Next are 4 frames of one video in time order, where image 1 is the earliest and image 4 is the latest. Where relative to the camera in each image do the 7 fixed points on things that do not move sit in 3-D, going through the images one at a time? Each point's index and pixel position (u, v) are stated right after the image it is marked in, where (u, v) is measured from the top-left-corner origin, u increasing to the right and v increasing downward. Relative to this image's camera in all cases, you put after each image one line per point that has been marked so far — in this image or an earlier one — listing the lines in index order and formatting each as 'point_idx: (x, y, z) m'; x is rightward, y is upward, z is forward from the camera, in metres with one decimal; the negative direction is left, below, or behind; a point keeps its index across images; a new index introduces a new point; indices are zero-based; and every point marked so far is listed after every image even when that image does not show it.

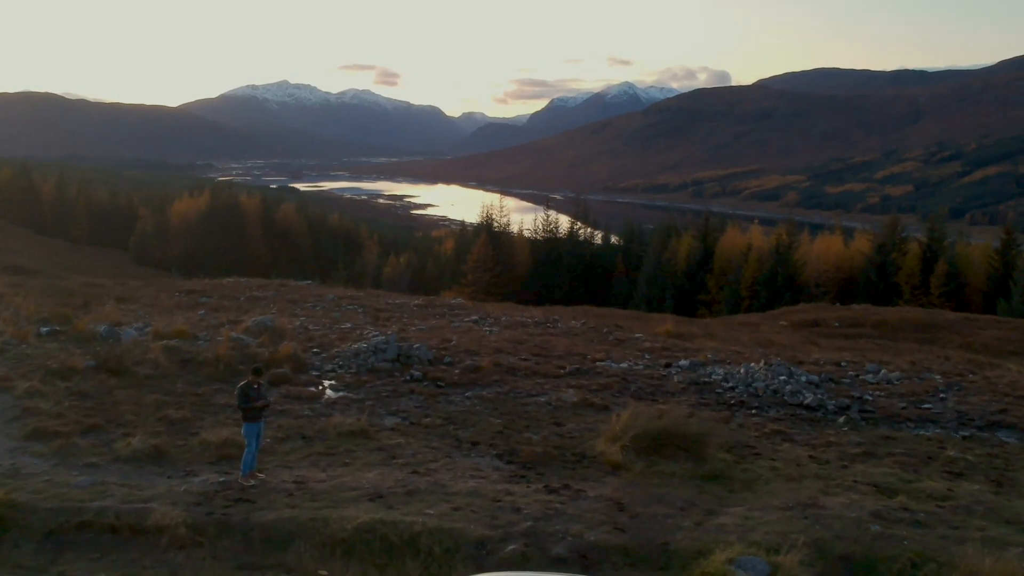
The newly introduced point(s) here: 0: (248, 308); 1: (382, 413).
0: (-2.3, -0.2, +7.8) m
1: (-0.7, -0.6, +4.6) m
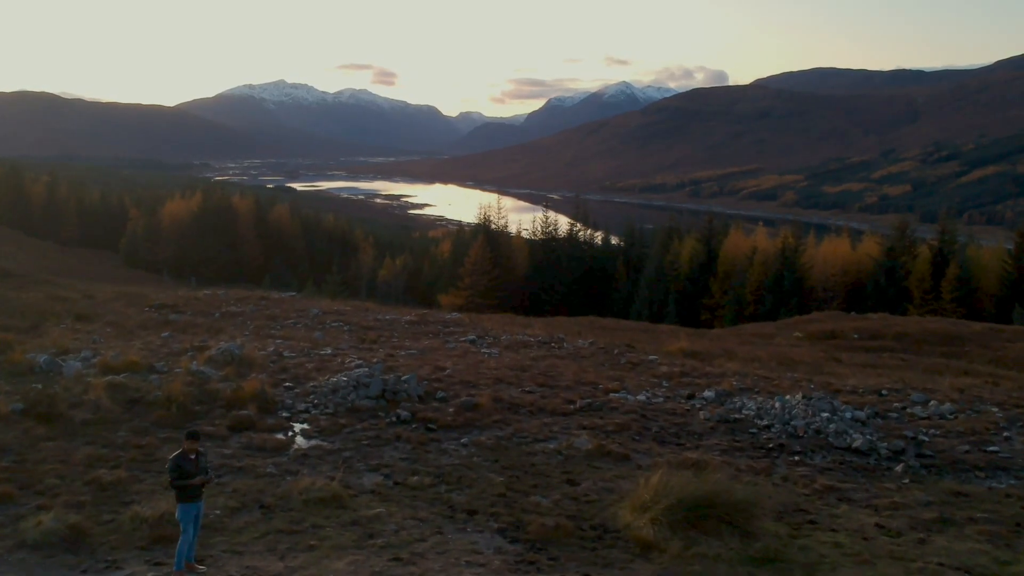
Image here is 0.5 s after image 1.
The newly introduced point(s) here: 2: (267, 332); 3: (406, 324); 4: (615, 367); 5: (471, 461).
0: (-2.3, -0.3, +7.1) m
1: (-0.7, -0.8, +3.8) m
2: (-1.9, -0.3, +6.8) m
3: (-1.0, -0.3, +8.0) m
4: (+0.8, -0.6, +6.6) m
5: (-0.2, -0.8, +4.0) m
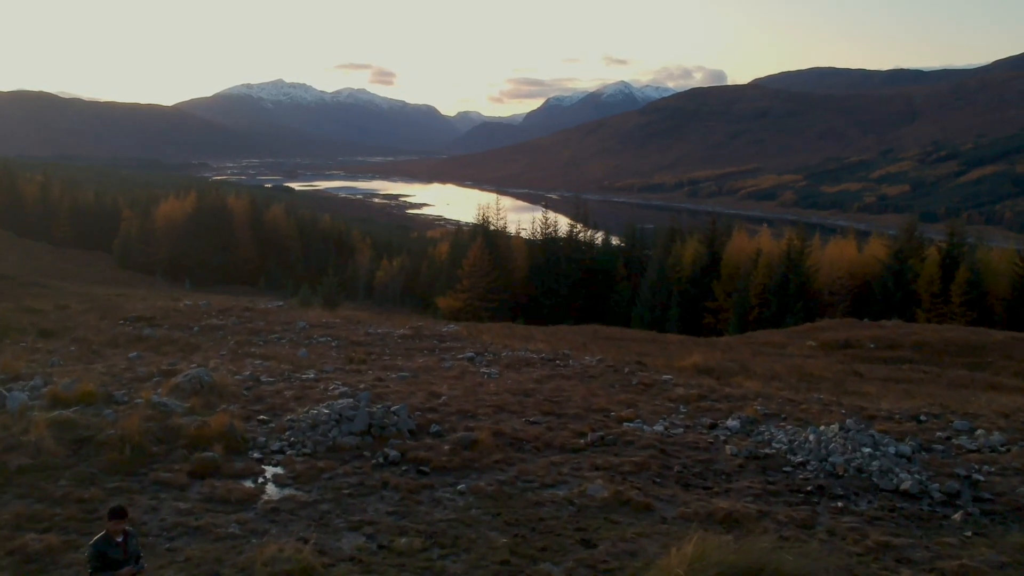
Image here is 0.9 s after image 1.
0: (-2.3, -0.4, +6.5) m
1: (-0.6, -0.9, +3.3) m
2: (-1.9, -0.4, +6.3) m
3: (-0.9, -0.4, +7.4) m
4: (+0.8, -0.7, +6.0) m
5: (-0.2, -0.9, +3.5) m
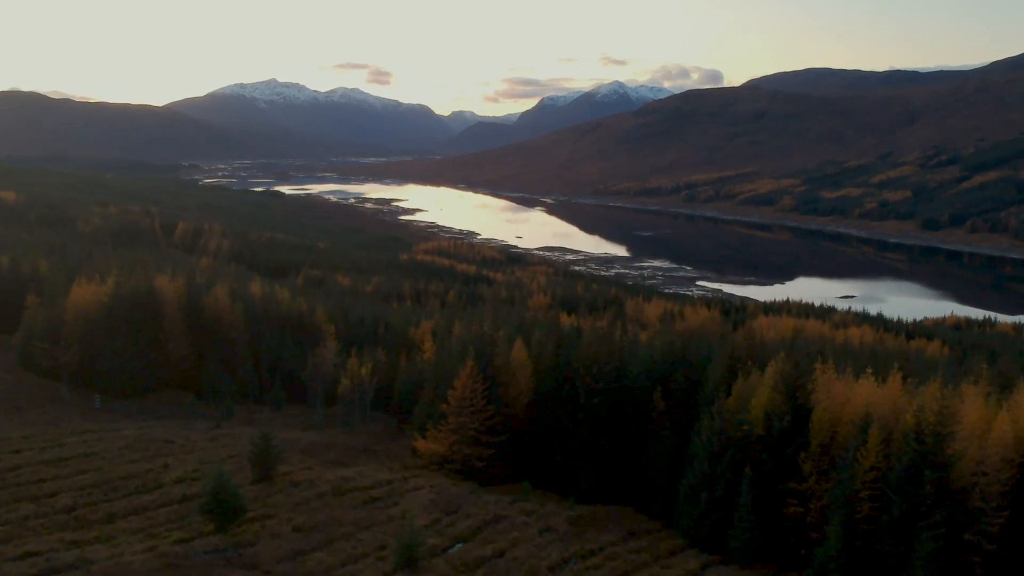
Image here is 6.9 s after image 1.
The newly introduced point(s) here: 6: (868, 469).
0: (-2.1, -4.2, -1.2) m
1: (-0.4, -4.6, -4.4) m
2: (-1.7, -4.2, -1.4) m
3: (-0.8, -4.2, -0.3) m
4: (+1.0, -4.4, -1.7) m
5: (0.0, -4.6, -4.2) m
6: (+7.0, -3.8, +17.0) m
